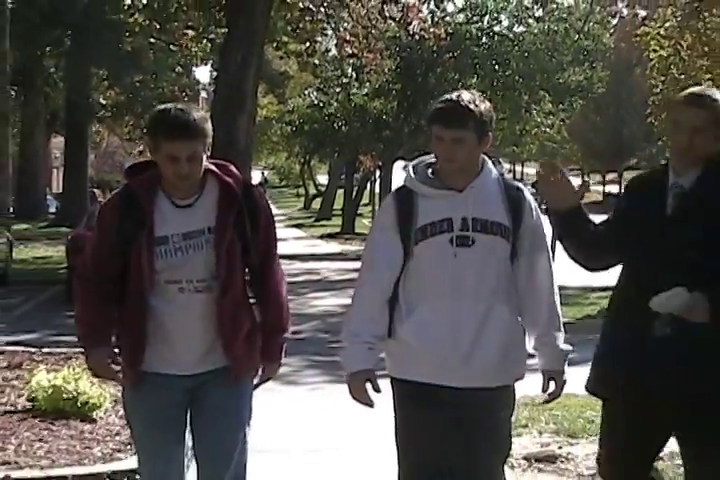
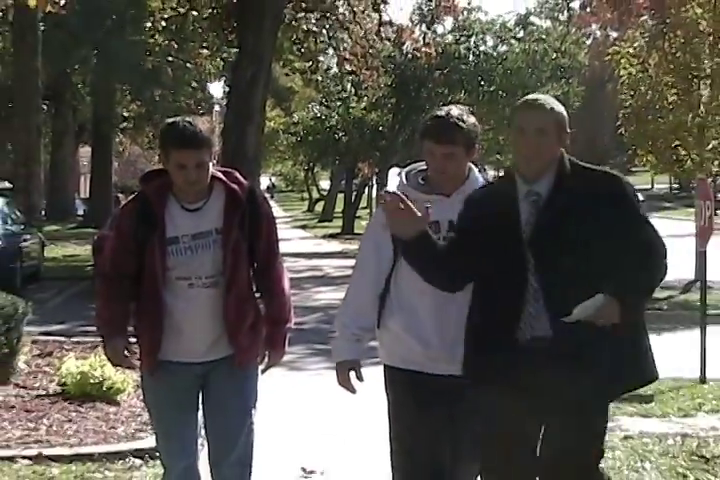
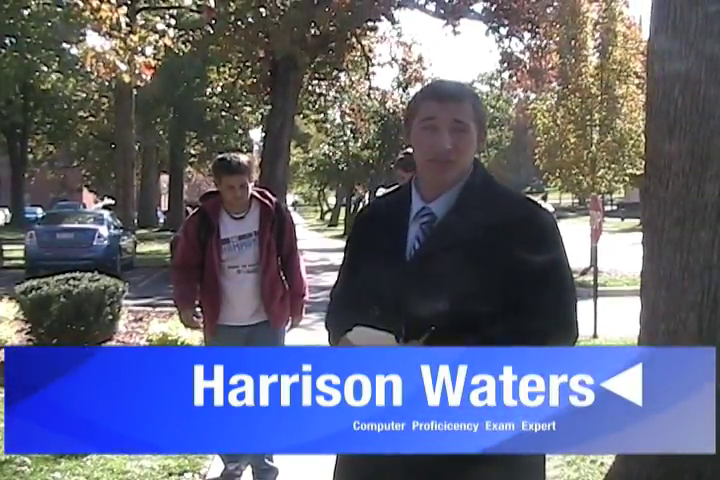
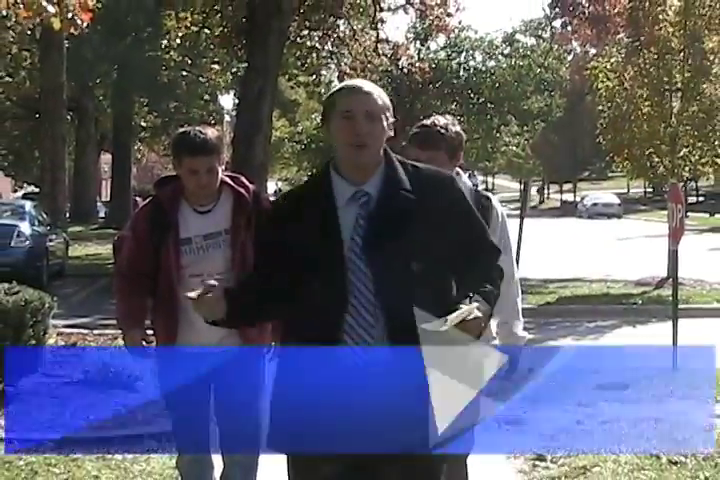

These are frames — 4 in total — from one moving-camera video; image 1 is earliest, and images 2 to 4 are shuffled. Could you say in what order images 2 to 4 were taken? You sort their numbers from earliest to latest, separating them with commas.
2, 4, 3
